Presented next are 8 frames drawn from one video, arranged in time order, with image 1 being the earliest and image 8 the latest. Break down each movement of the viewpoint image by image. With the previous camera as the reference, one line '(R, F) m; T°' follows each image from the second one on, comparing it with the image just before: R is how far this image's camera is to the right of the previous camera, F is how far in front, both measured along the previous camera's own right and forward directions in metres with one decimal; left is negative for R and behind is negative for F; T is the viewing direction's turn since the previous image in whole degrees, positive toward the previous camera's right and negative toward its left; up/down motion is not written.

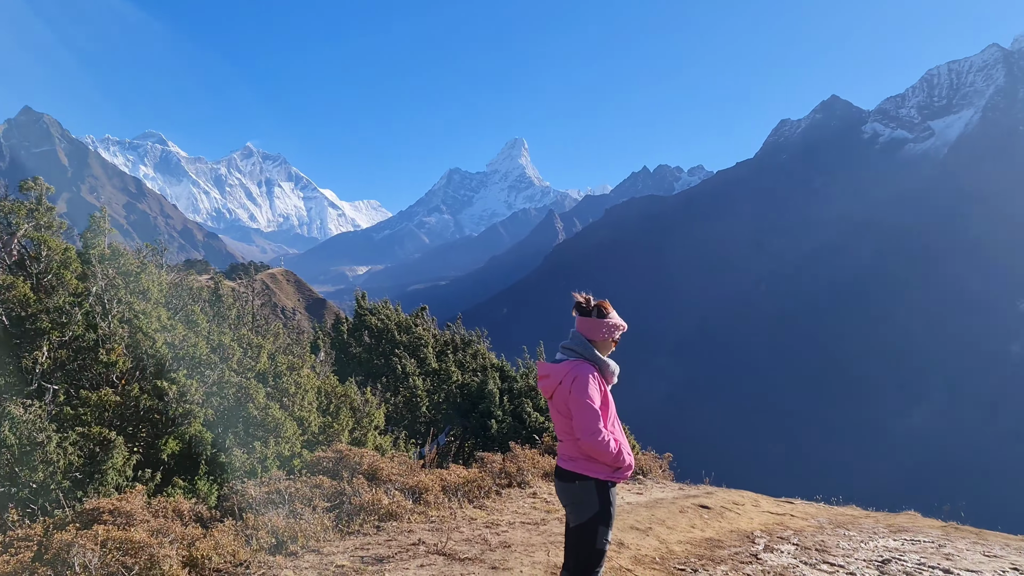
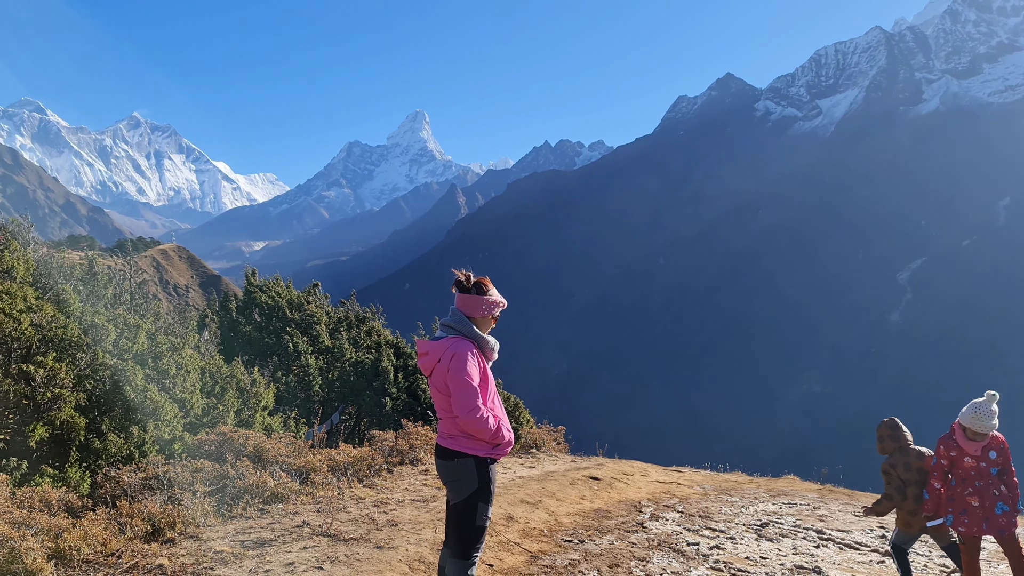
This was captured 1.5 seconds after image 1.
(+0.1, +0.1) m; +6°
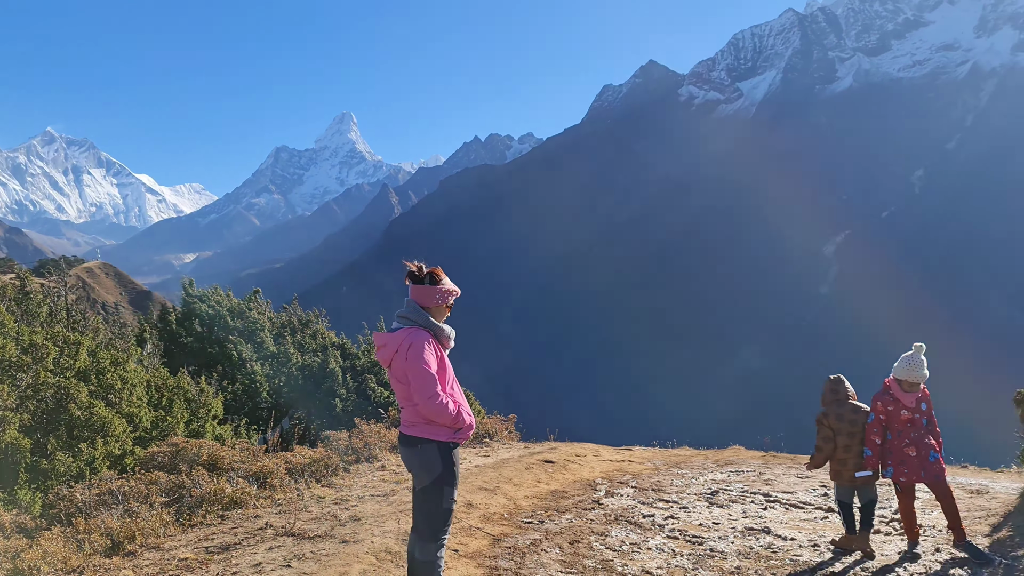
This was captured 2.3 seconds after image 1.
(-0.1, -0.1) m; +4°
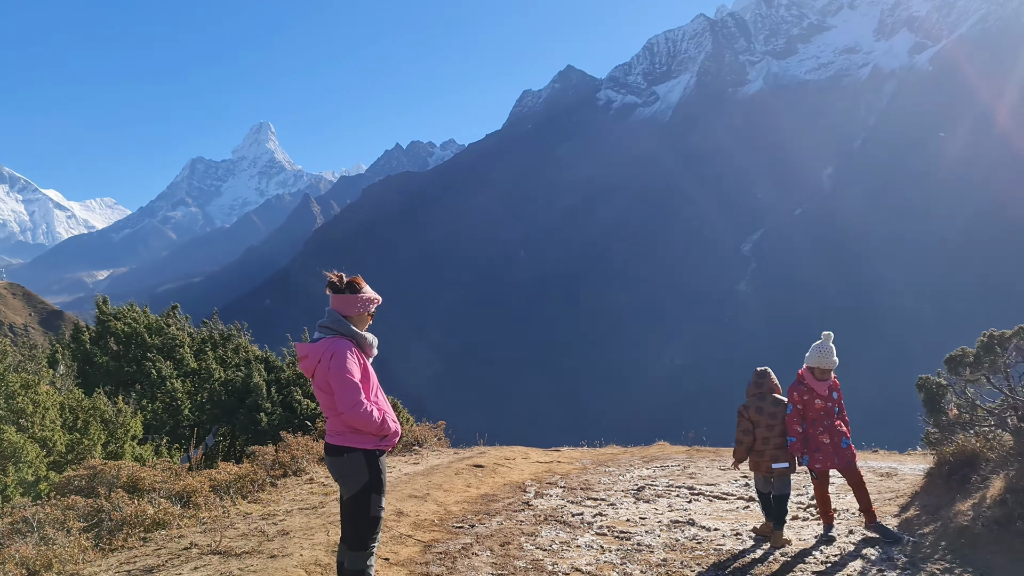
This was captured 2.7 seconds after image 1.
(0.0, -0.1) m; +5°
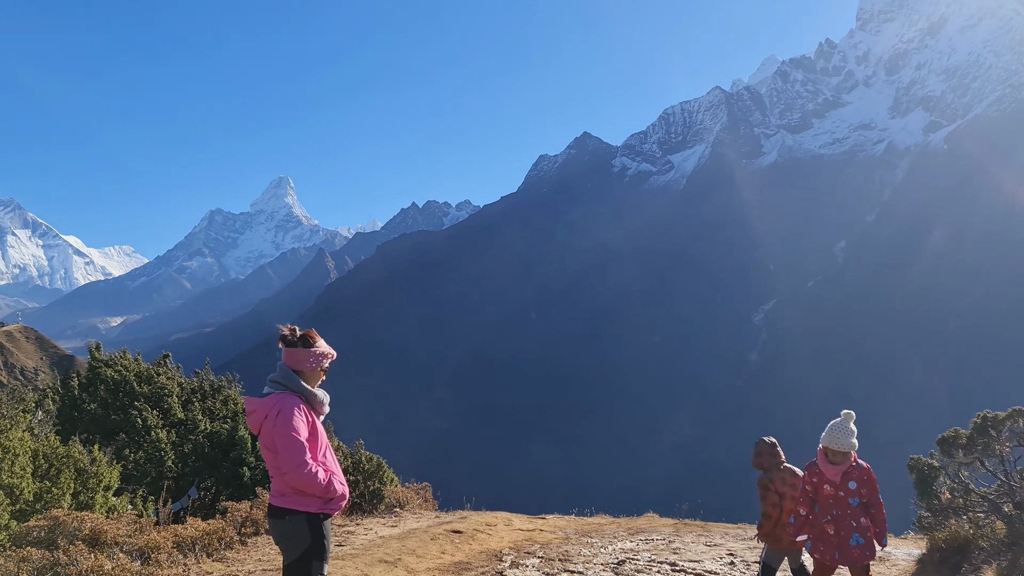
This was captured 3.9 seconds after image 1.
(+0.3, +0.1) m; -1°
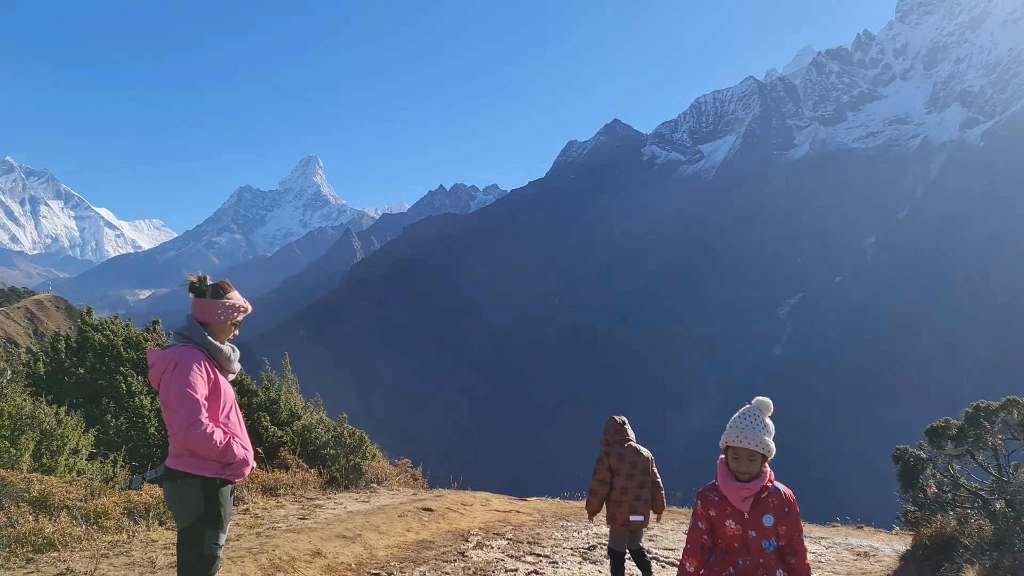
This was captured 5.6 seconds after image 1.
(+0.5, +0.4) m; -2°
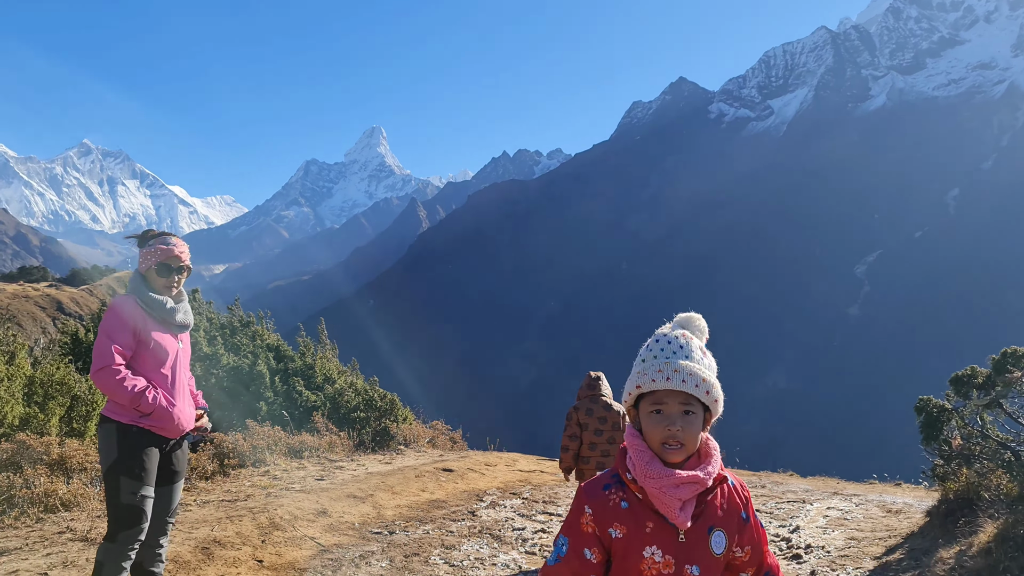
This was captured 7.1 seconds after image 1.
(+0.5, +0.3) m; -4°
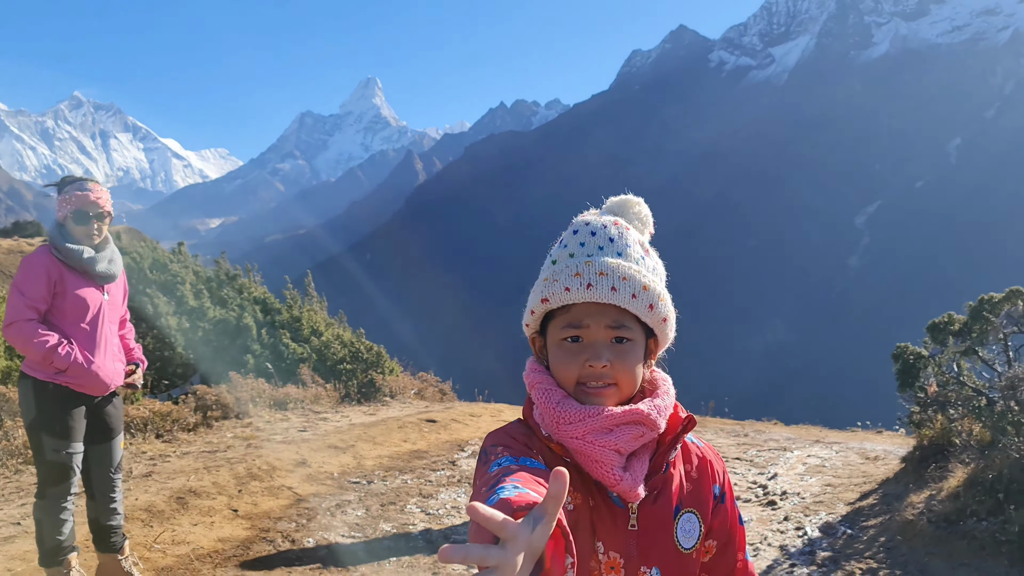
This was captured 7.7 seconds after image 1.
(+0.2, +0.1) m; 0°
